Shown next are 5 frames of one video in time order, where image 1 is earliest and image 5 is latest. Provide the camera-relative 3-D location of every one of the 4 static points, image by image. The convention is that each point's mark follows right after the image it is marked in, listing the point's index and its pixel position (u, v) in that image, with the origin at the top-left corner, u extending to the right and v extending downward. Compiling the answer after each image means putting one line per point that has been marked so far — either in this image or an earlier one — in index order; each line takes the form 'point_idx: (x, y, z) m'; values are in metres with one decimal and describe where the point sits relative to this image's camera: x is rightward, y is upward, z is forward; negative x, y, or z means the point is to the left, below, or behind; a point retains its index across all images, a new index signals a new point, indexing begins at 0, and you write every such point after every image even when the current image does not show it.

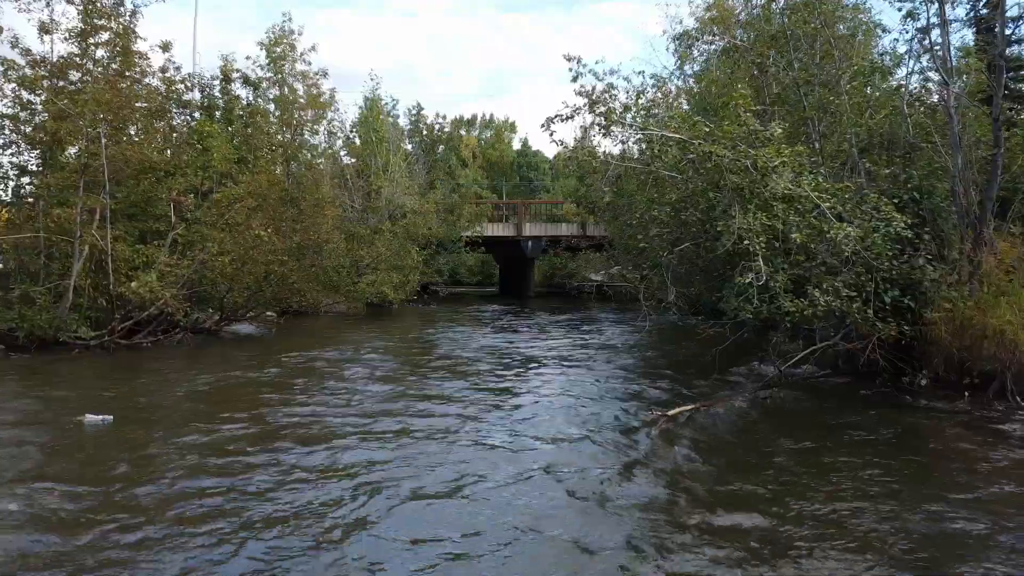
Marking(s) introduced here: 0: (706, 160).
0: (+1.7, +1.1, +8.7) m
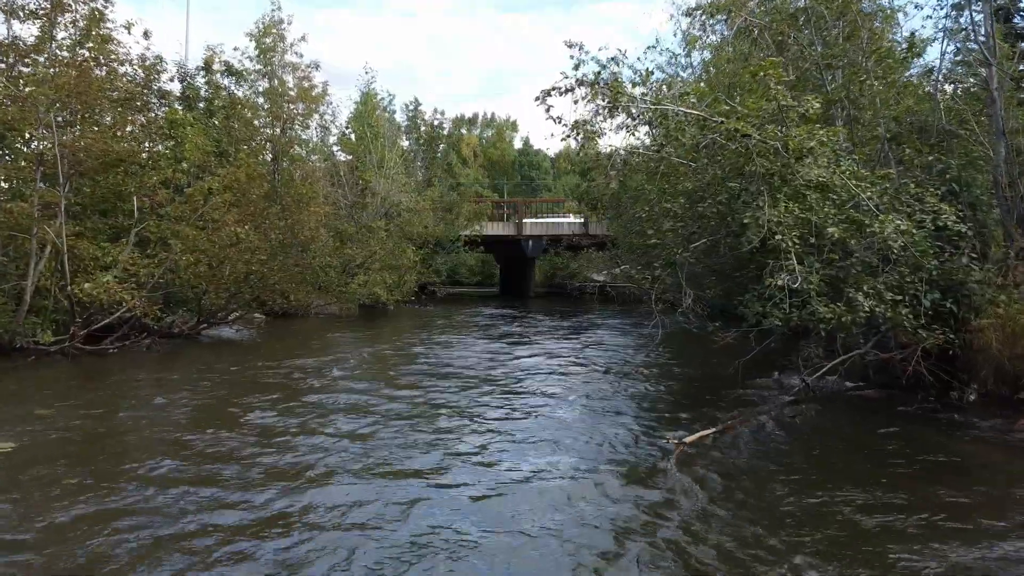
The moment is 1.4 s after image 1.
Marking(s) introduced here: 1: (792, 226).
0: (+1.6, +1.1, +7.5) m
1: (+2.0, +0.4, +7.3) m
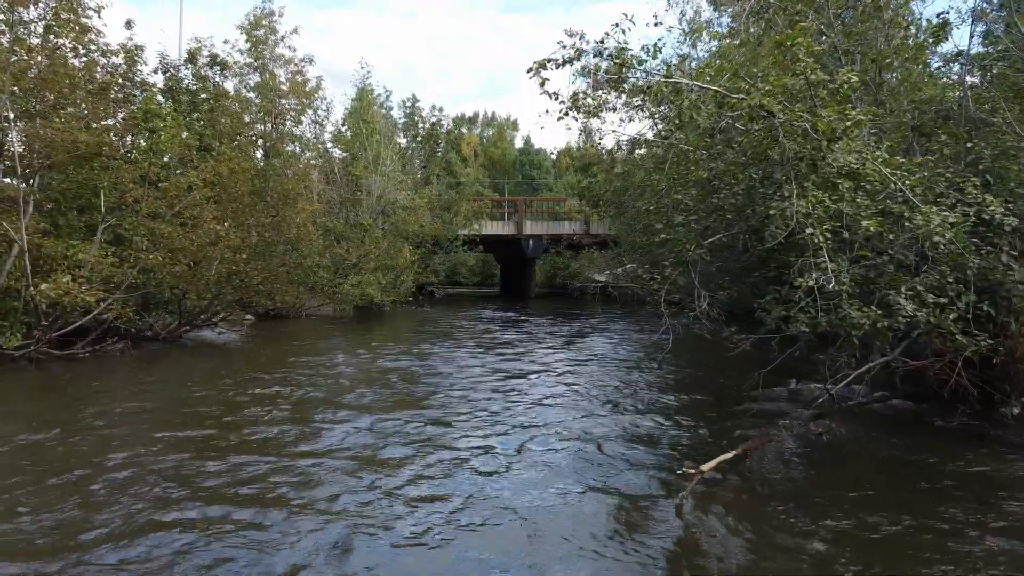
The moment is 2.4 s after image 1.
0: (+1.6, +1.1, +6.6) m
1: (+2.0, +0.4, +6.4) m
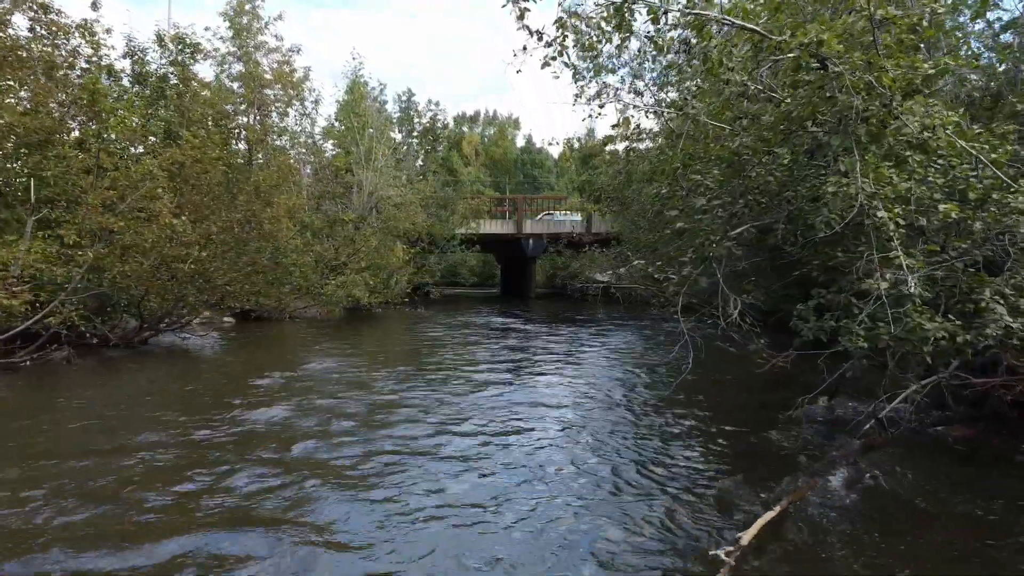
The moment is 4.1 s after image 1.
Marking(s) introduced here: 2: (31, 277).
0: (+1.4, +1.1, +5.1) m
1: (+1.9, +0.4, +4.9) m
2: (-5.8, +0.1, +12.1) m
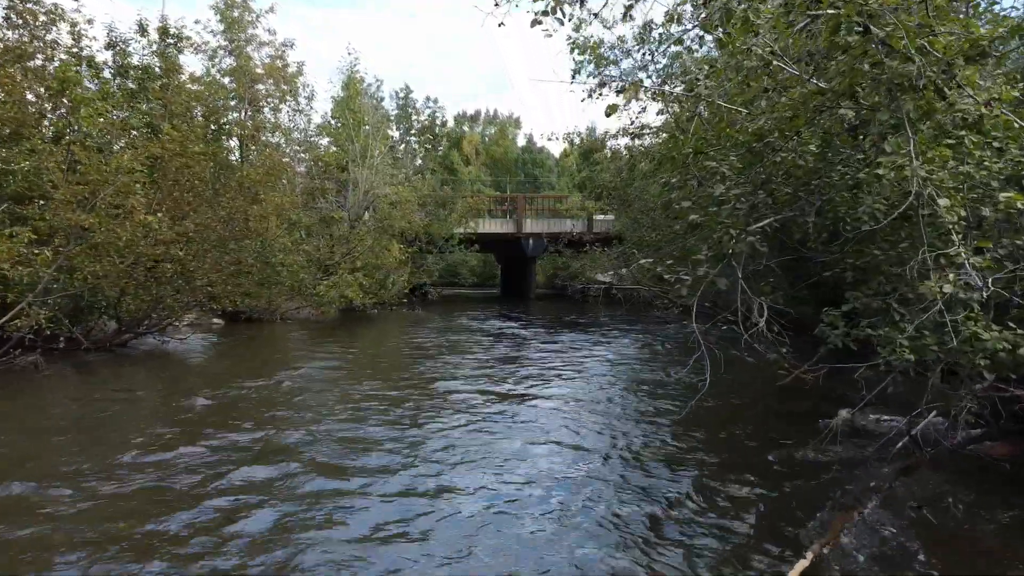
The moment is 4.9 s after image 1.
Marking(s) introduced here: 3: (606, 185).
0: (+1.4, +1.1, +4.3) m
1: (+1.8, +0.4, +4.2) m
2: (-5.8, +0.1, +11.4) m
3: (+1.7, +1.9, +18.4) m
